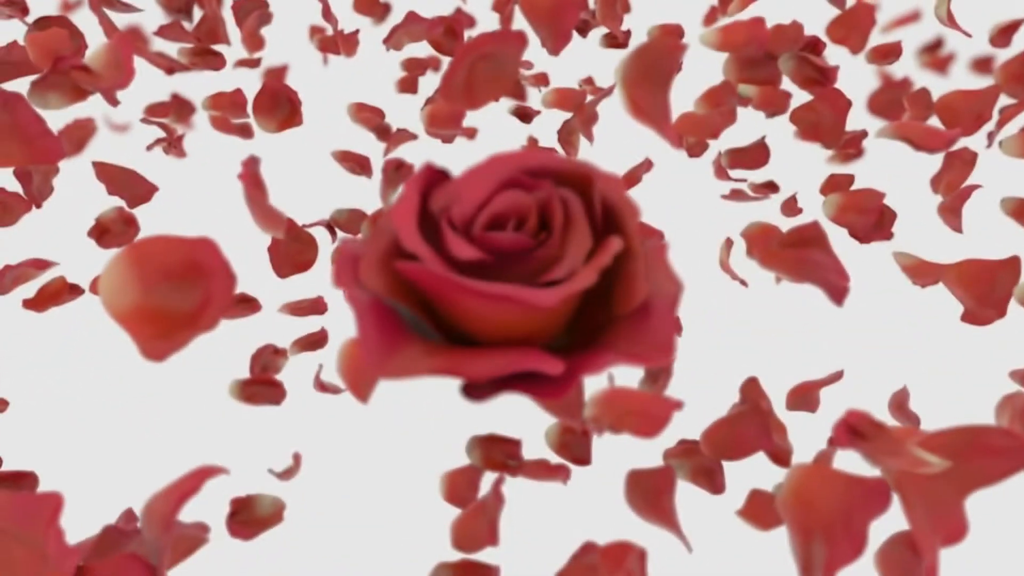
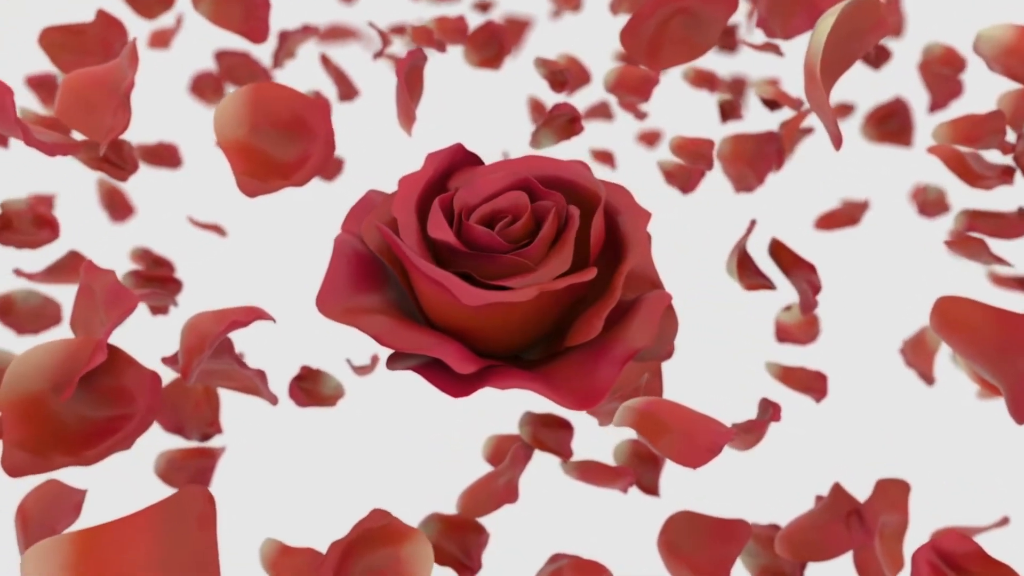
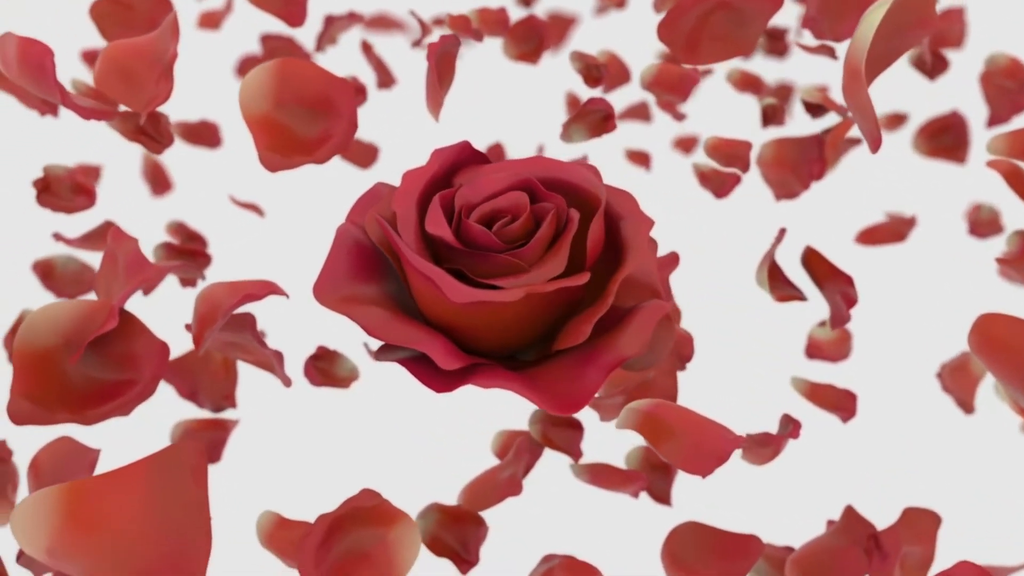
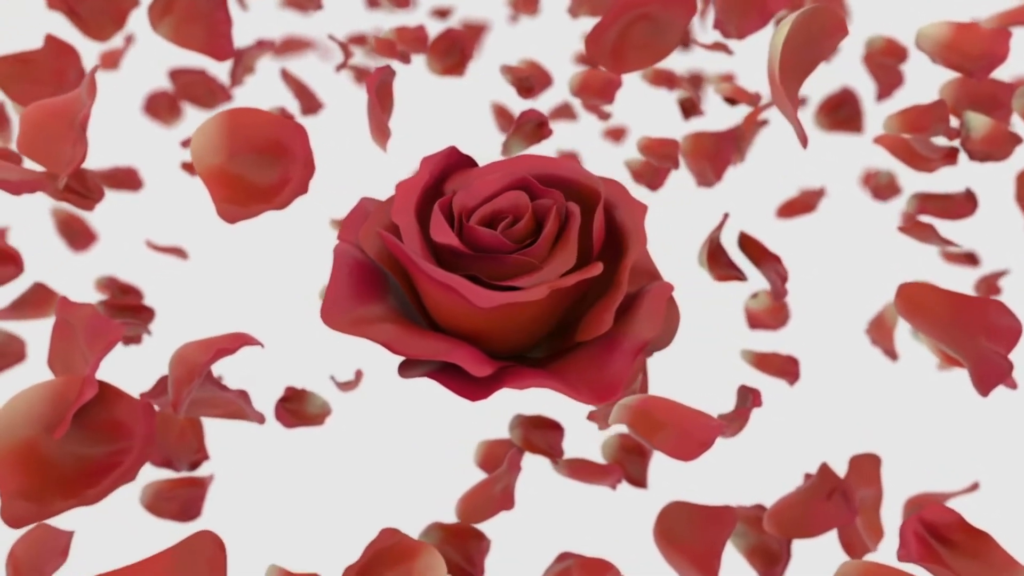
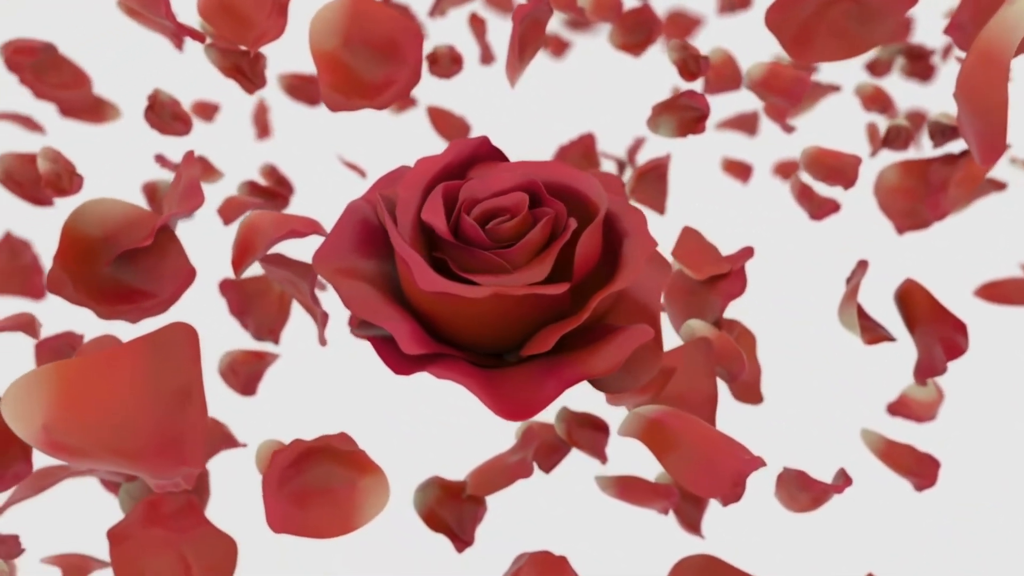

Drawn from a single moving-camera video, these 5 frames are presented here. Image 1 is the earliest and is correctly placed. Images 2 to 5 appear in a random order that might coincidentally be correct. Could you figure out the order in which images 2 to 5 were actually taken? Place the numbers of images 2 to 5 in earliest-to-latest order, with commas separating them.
4, 2, 3, 5
